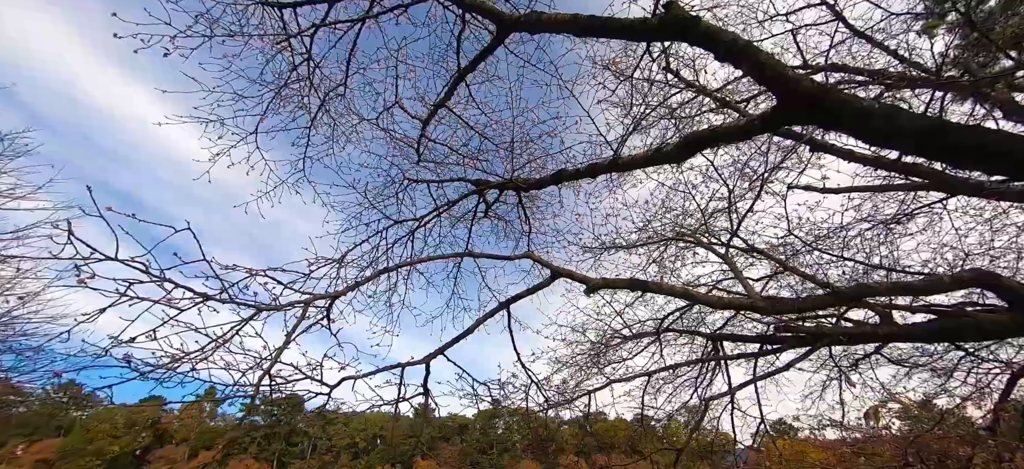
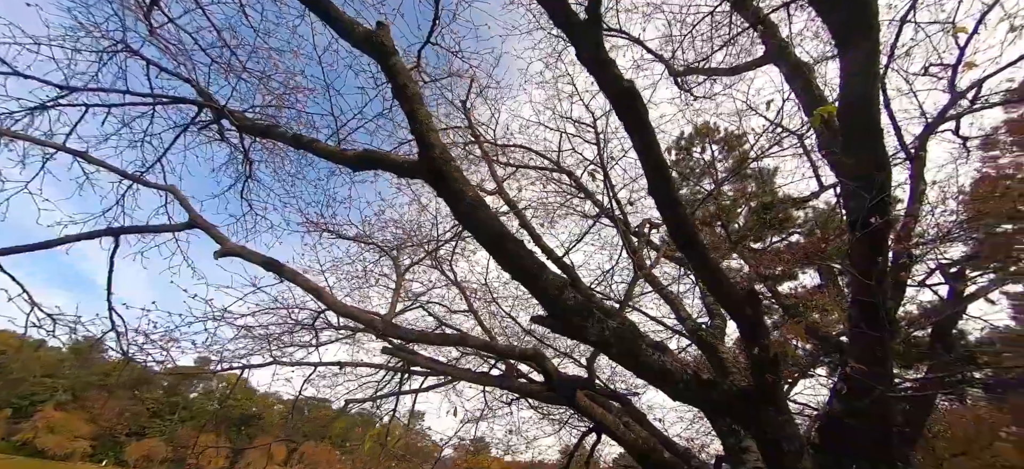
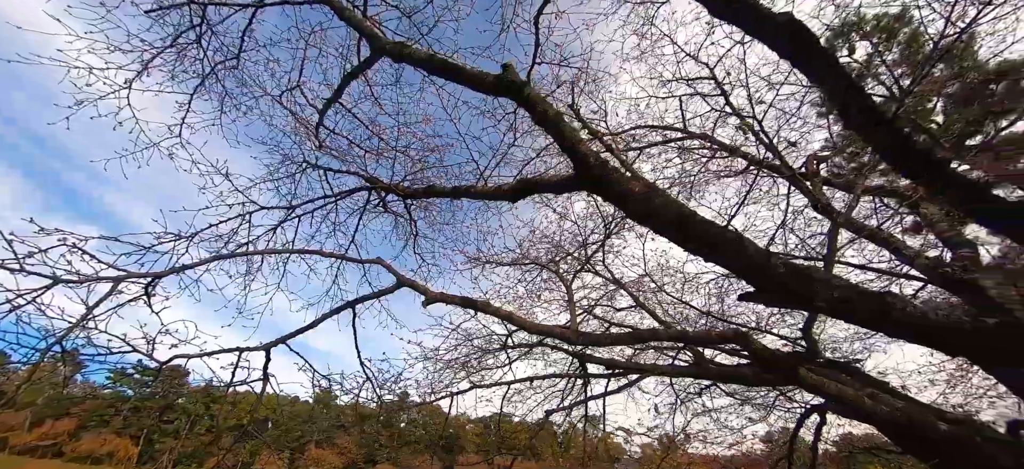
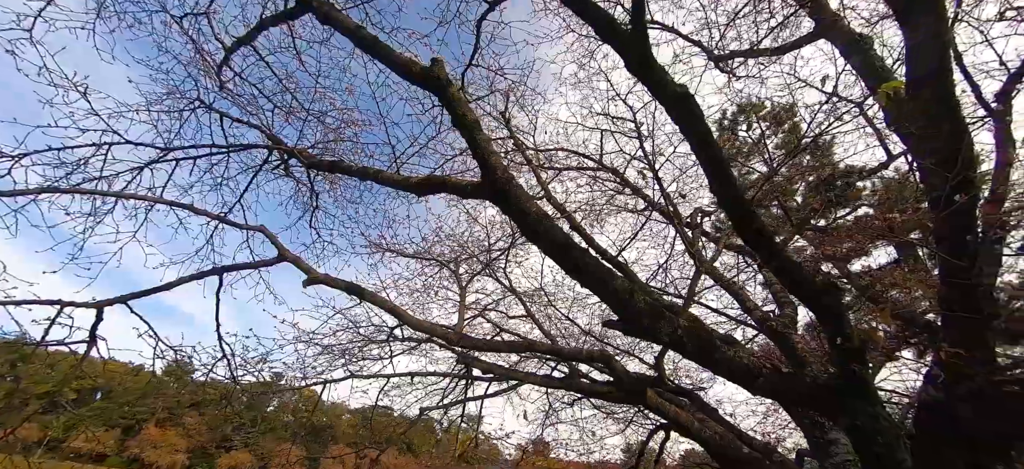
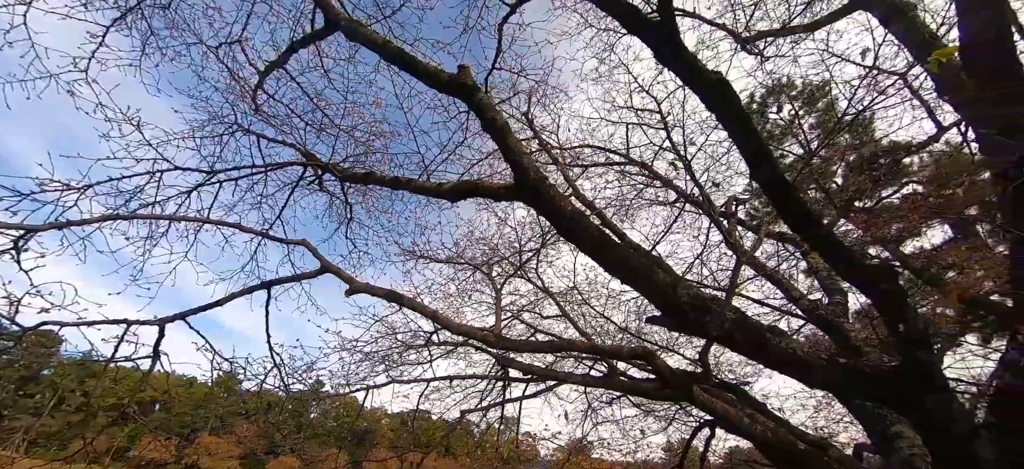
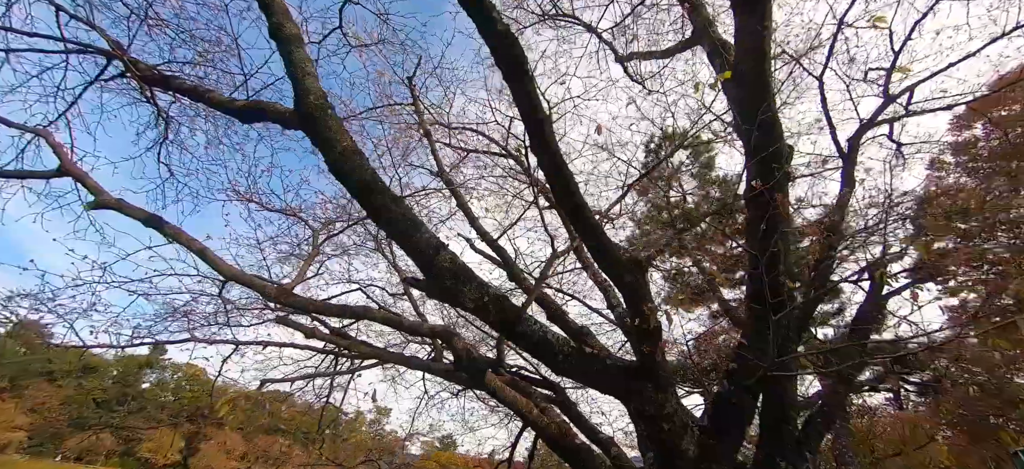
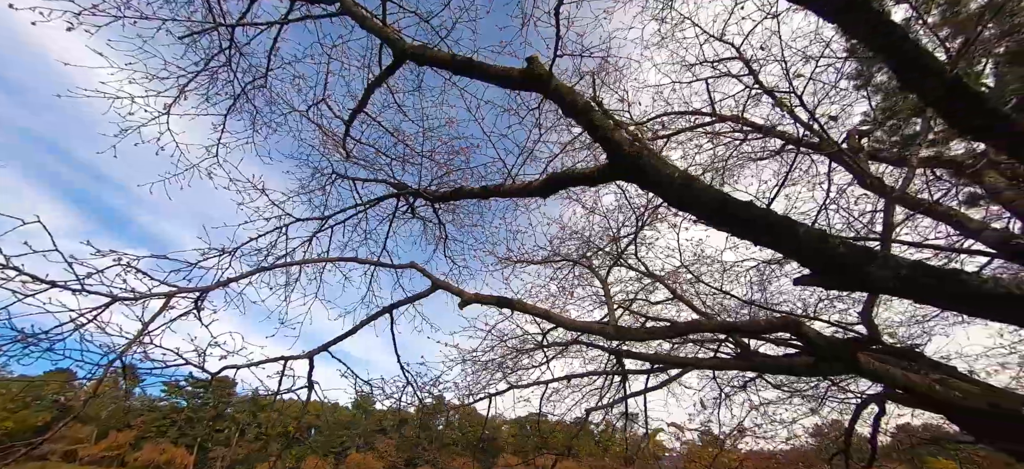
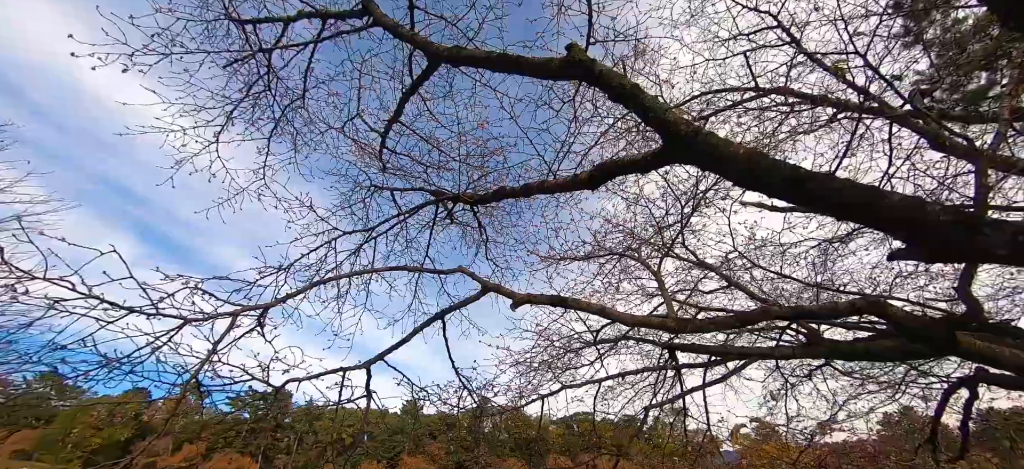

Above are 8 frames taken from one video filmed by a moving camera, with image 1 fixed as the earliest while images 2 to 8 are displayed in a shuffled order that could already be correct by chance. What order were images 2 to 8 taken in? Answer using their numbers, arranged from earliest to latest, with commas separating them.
8, 7, 3, 5, 4, 2, 6
